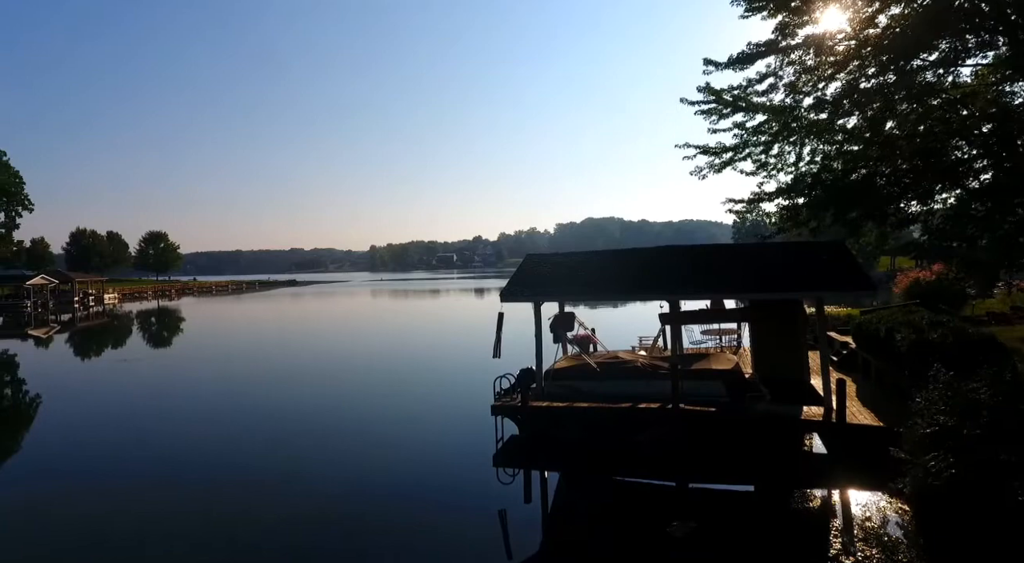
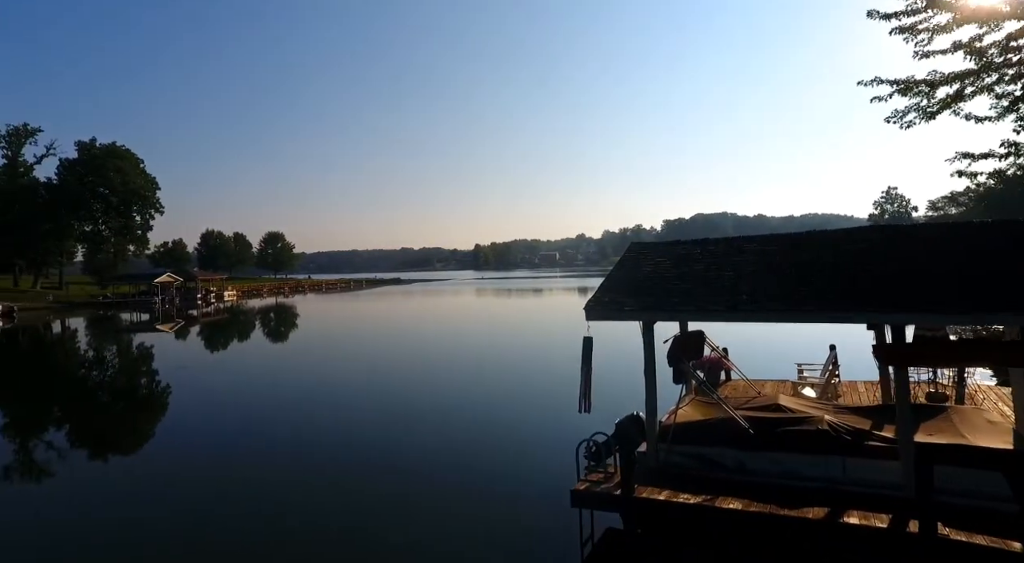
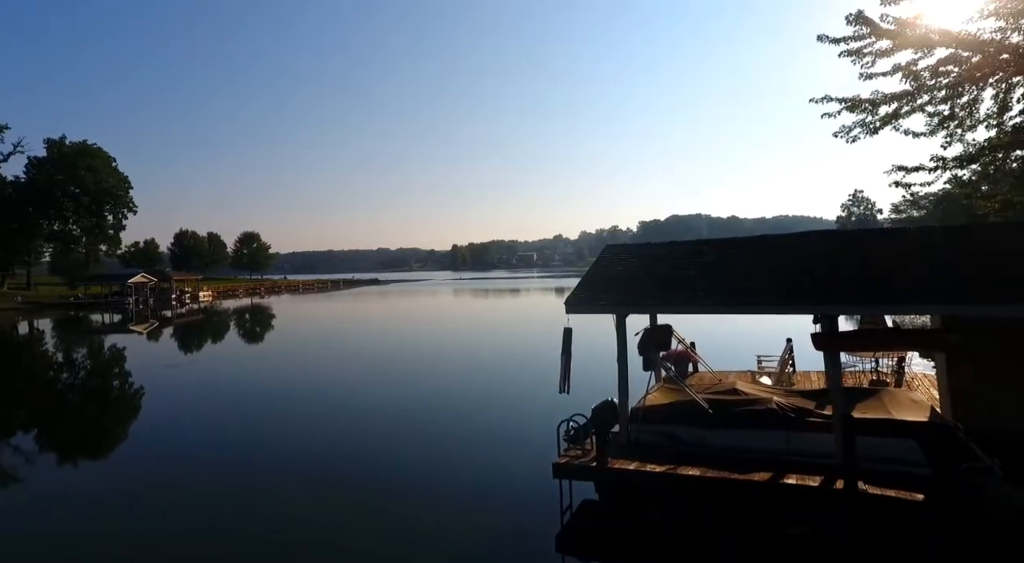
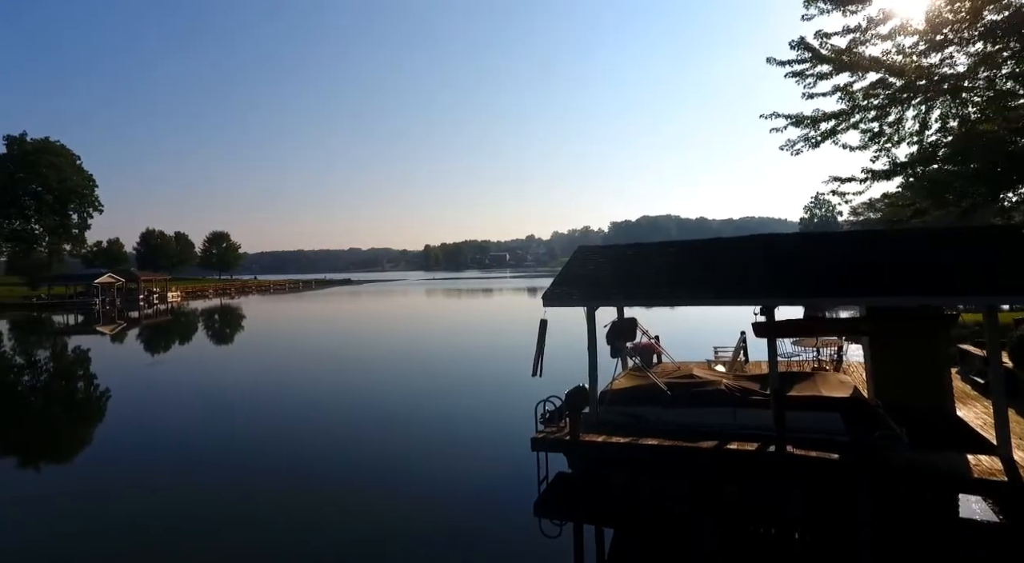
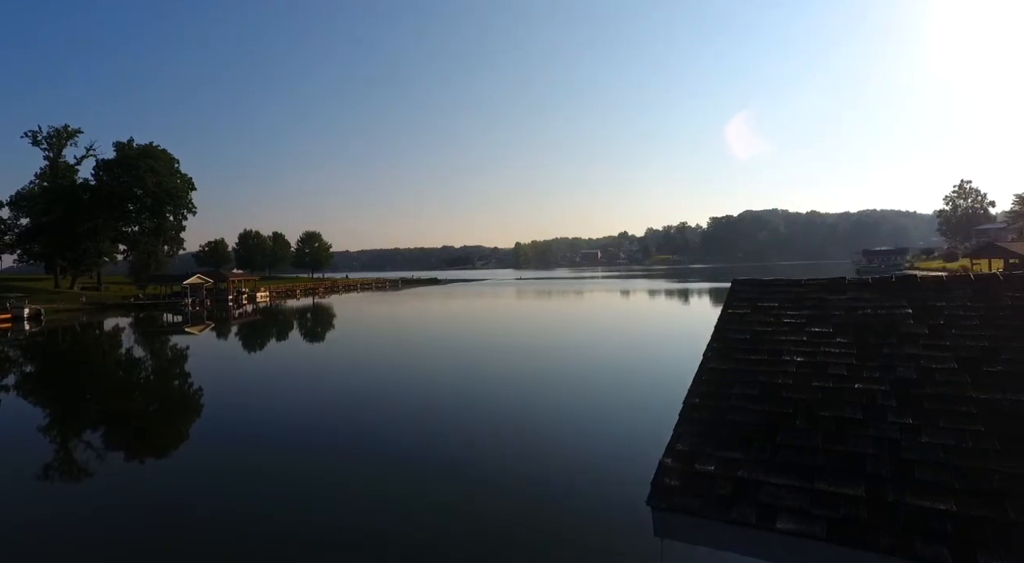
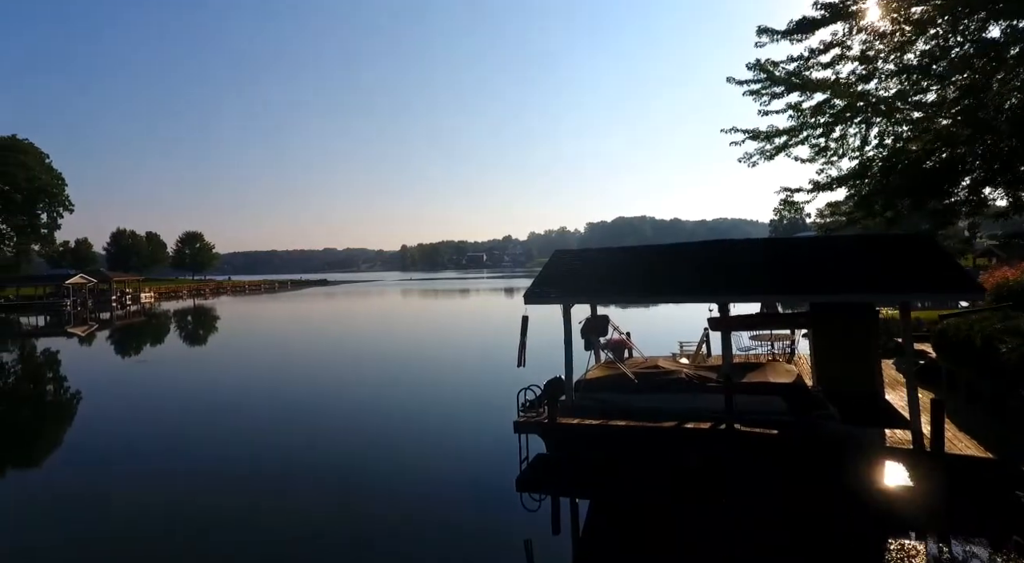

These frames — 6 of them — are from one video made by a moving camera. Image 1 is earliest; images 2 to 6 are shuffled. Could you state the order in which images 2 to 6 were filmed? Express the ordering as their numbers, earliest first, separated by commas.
6, 4, 3, 2, 5
